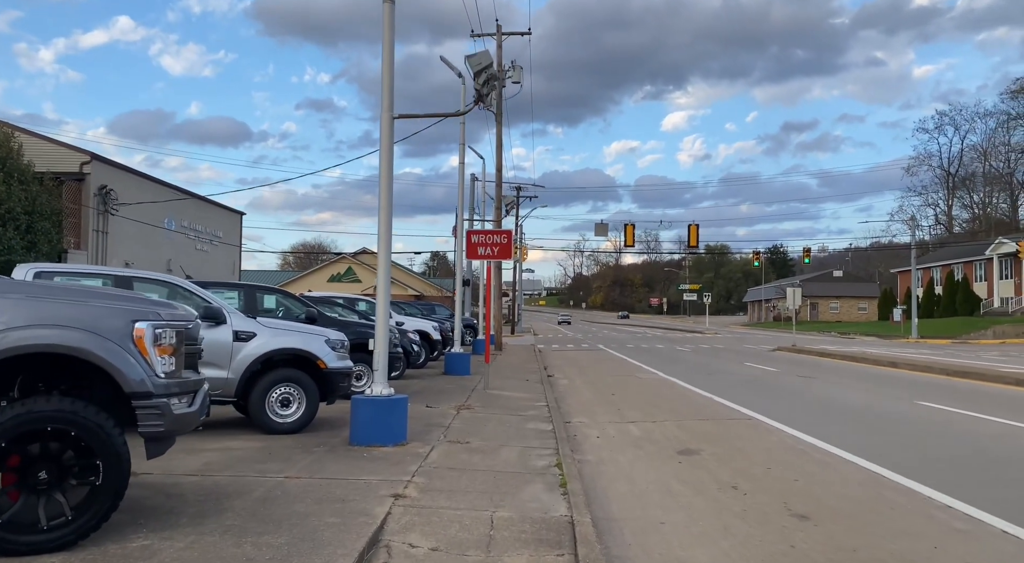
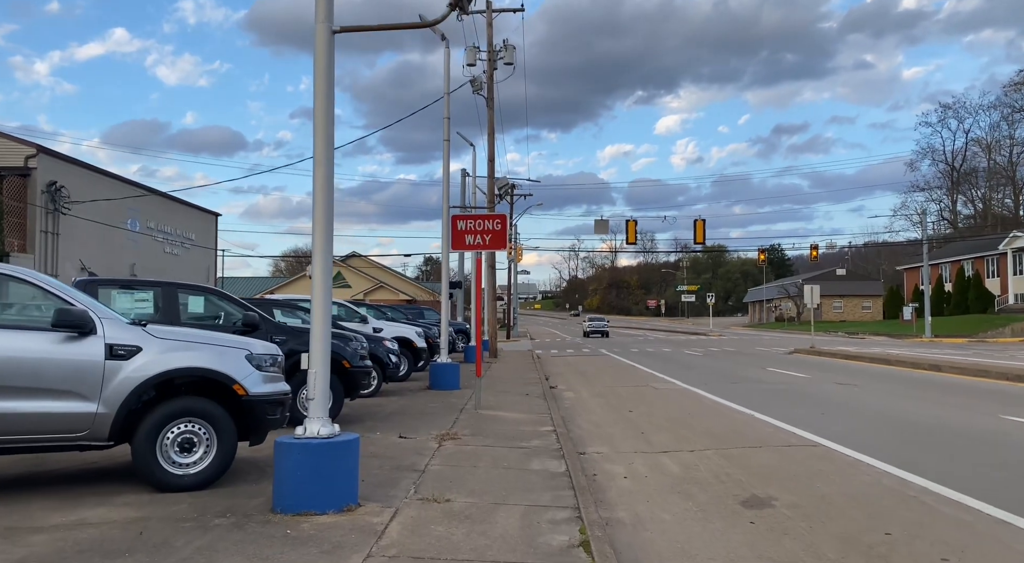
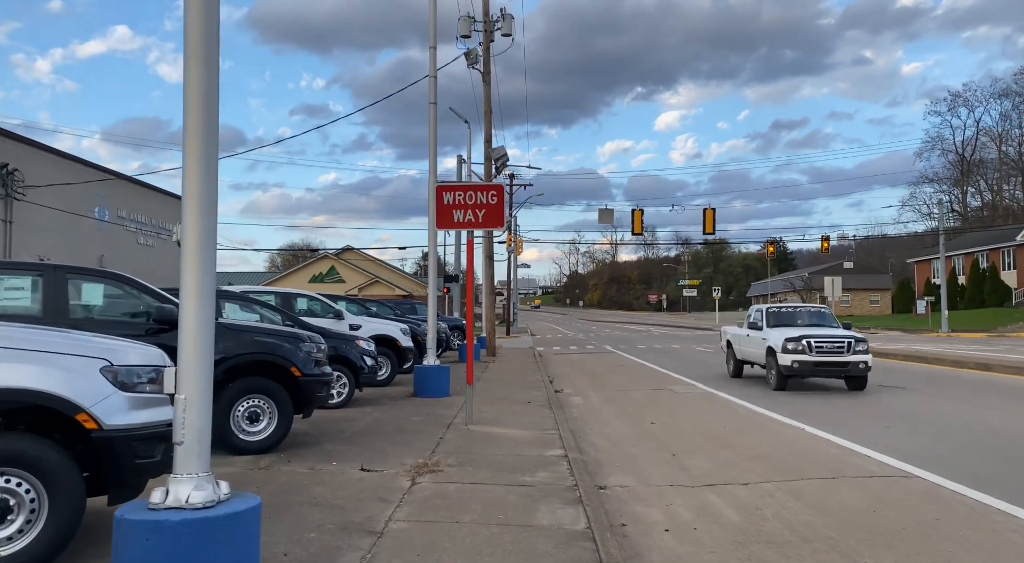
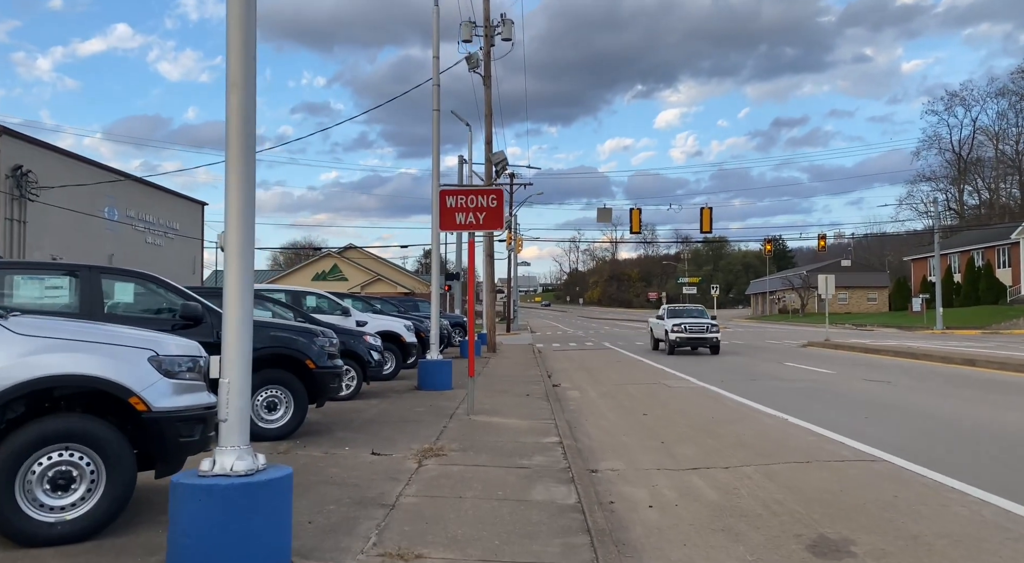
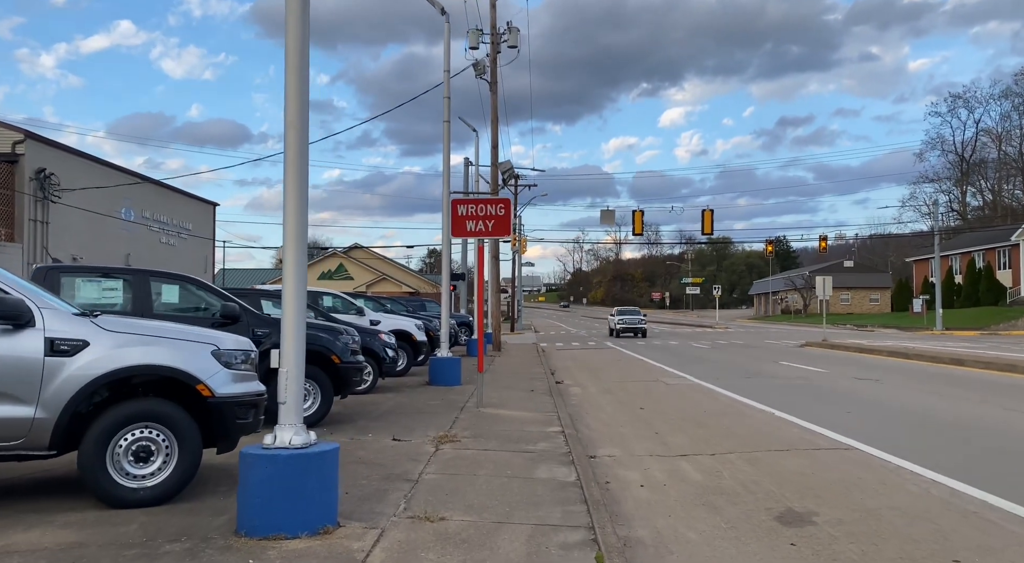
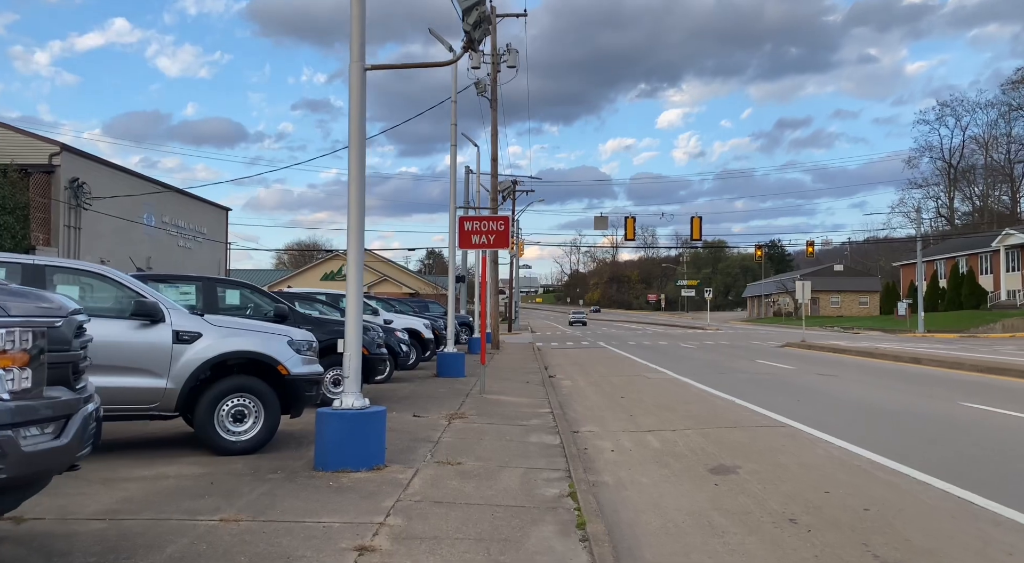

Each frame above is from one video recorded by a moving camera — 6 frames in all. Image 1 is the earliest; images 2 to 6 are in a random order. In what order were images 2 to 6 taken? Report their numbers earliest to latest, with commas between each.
6, 2, 5, 4, 3
